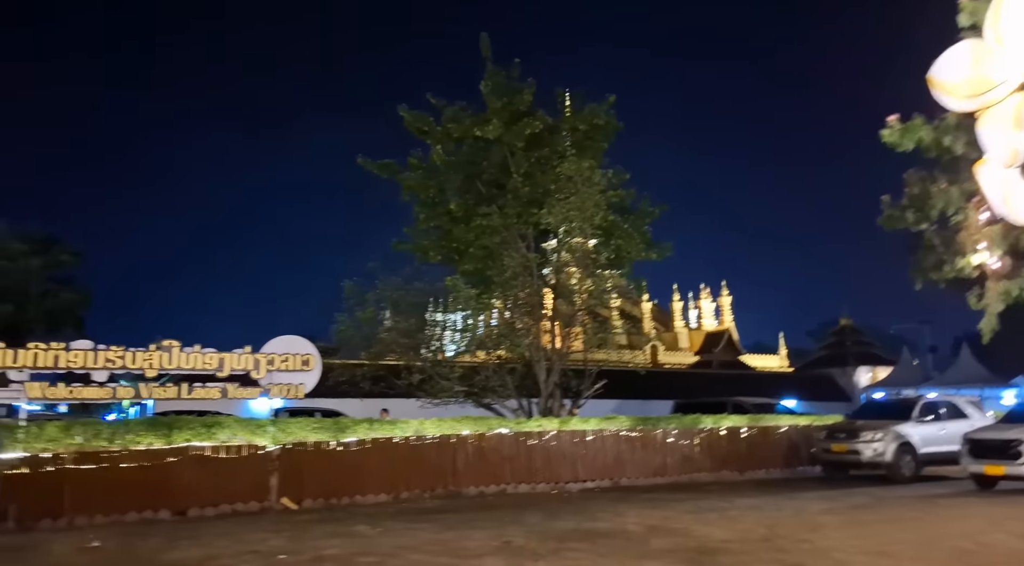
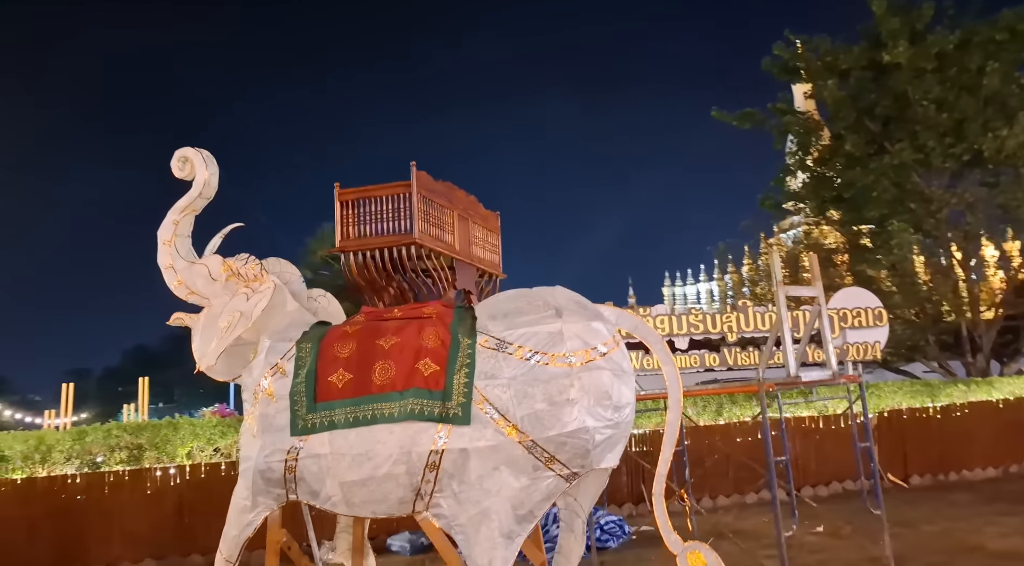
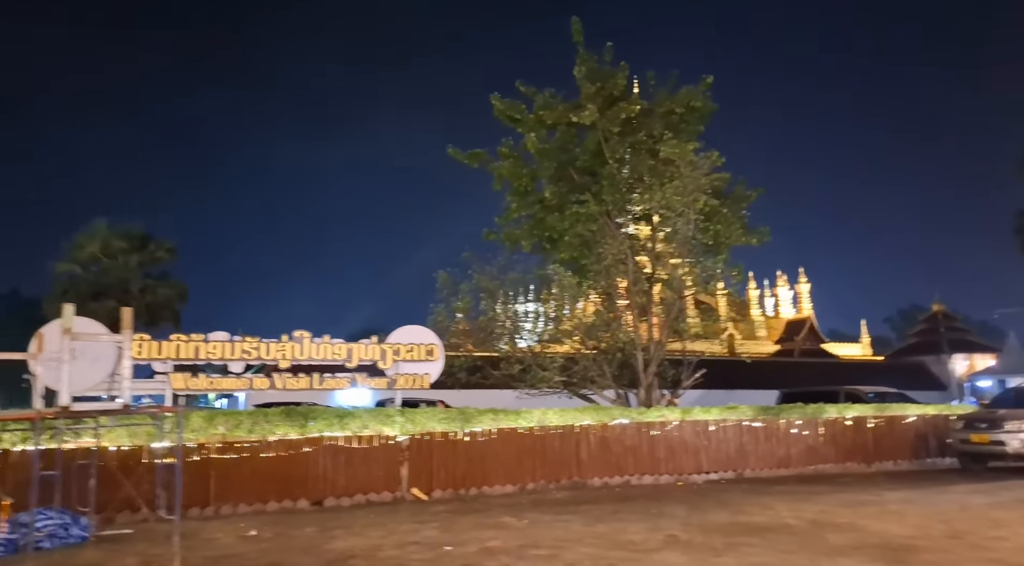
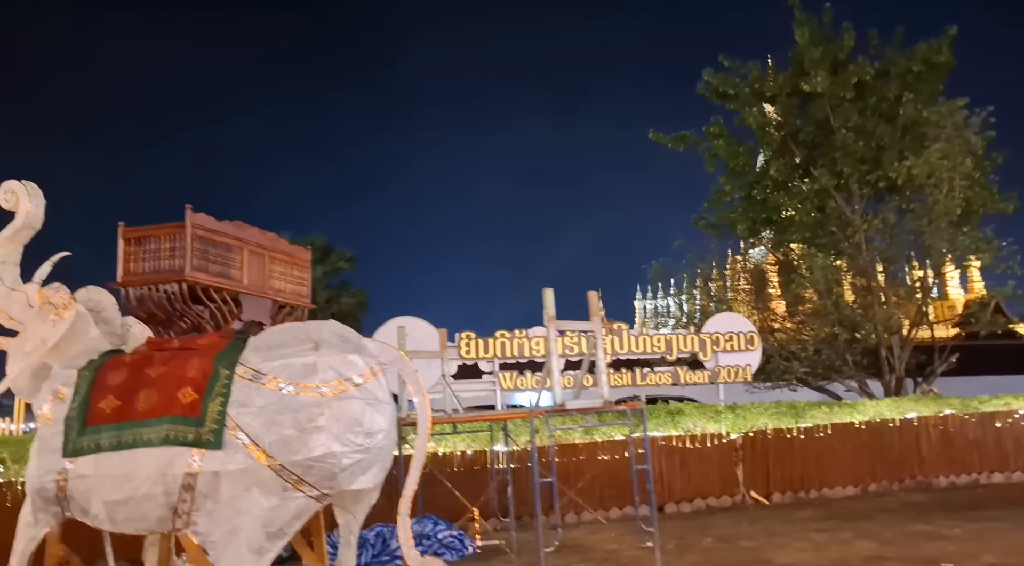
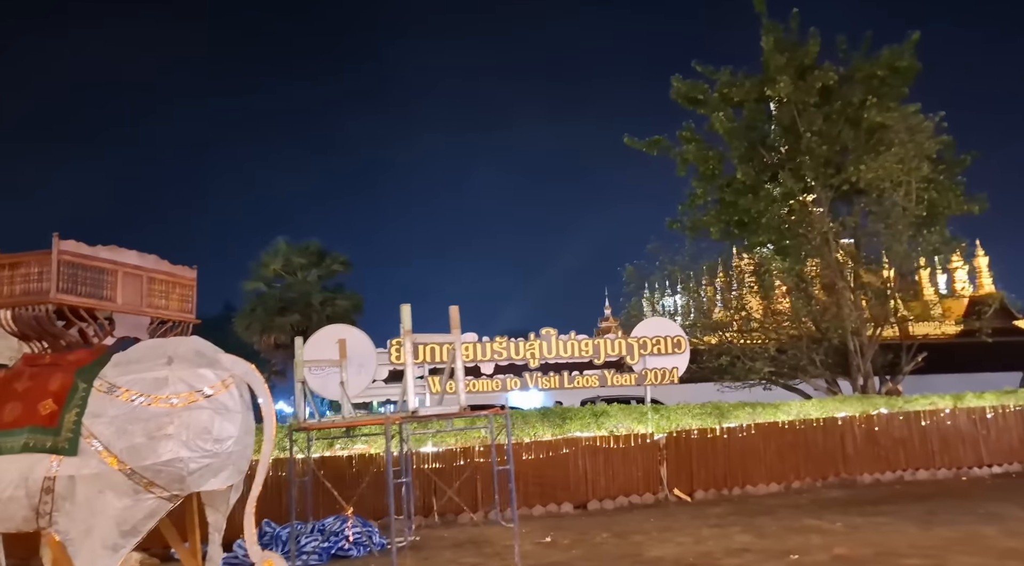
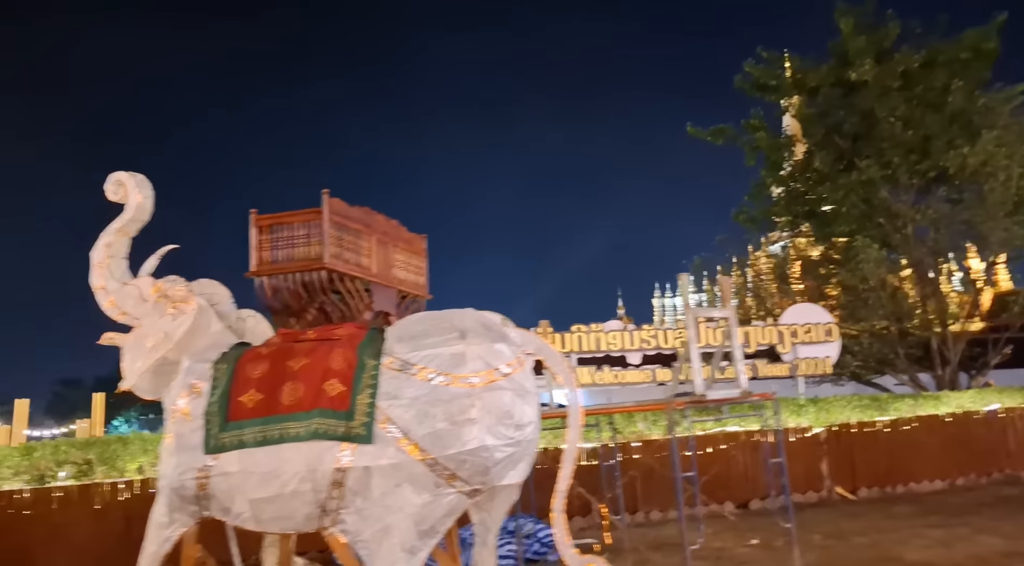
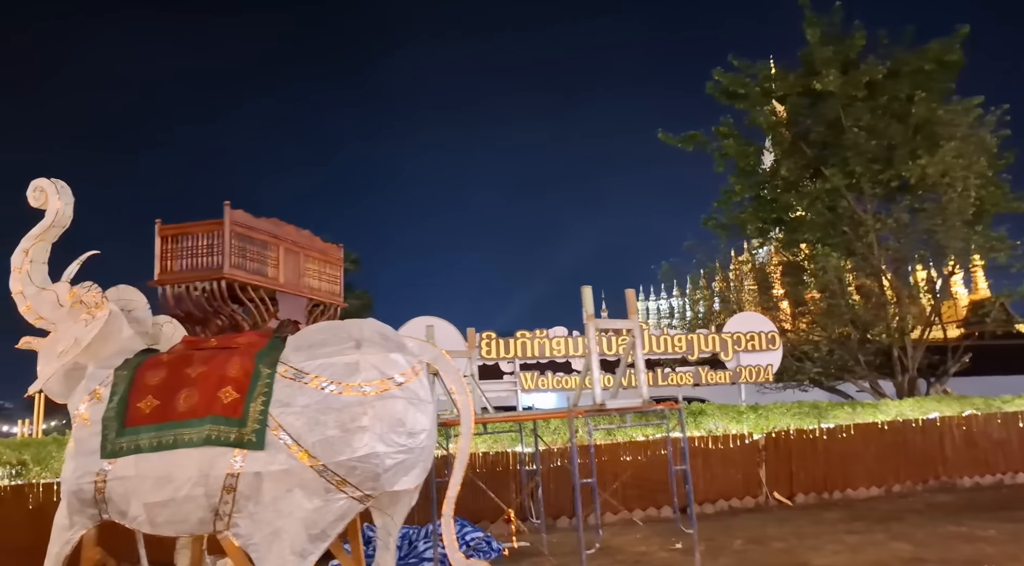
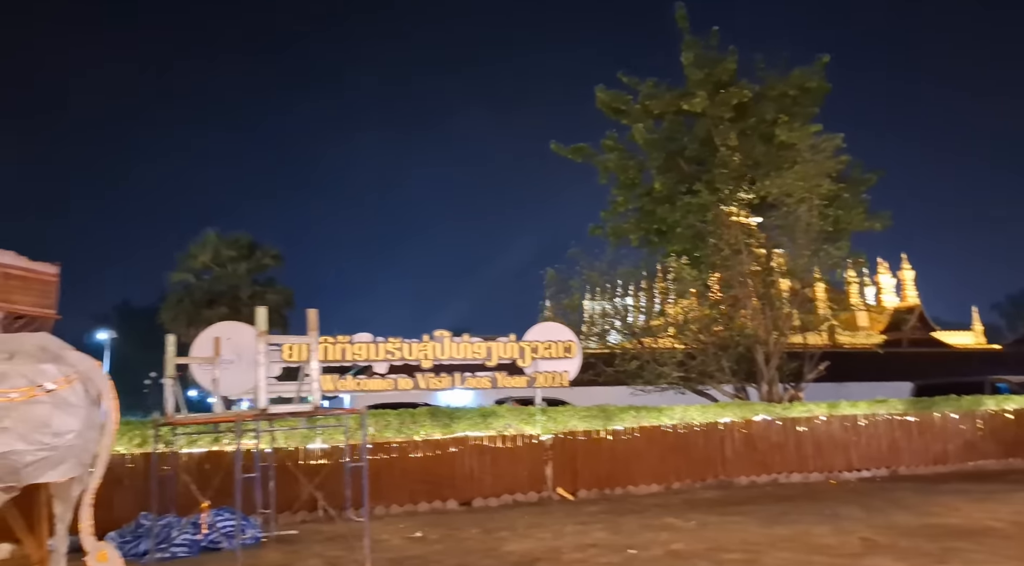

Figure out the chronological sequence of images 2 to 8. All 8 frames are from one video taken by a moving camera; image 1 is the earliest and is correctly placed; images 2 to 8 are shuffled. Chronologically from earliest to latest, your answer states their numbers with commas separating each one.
3, 8, 5, 4, 7, 6, 2
